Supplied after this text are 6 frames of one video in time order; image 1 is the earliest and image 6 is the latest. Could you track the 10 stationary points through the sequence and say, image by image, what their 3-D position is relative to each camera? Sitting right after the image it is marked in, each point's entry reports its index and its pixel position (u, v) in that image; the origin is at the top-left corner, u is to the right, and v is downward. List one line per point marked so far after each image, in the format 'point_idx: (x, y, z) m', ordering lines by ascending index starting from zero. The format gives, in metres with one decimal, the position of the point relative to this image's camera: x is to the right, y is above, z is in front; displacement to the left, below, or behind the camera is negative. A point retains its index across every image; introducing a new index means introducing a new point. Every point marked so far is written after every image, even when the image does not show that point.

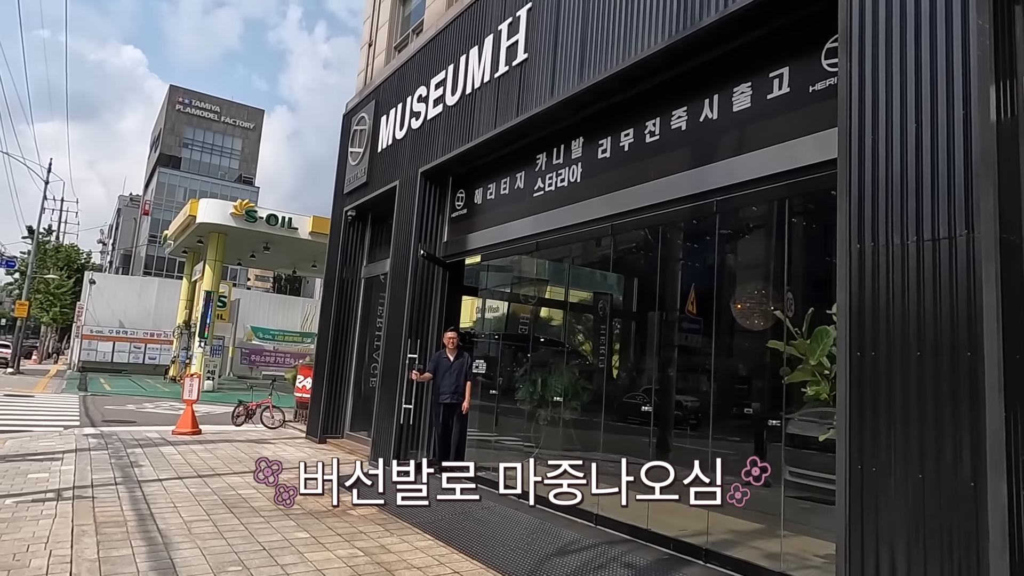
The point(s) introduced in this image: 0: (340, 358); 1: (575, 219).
0: (-2.9, -1.2, +10.7) m
1: (+0.6, +0.7, +6.4) m
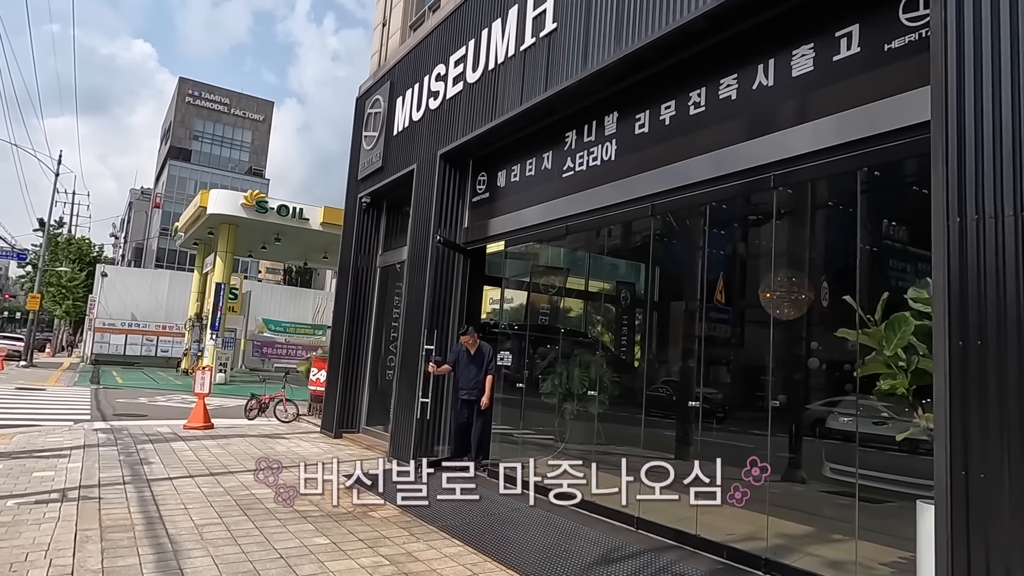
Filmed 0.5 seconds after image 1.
0: (-2.5, -1.0, +10.4) m
1: (+0.9, +0.8, +5.9) m
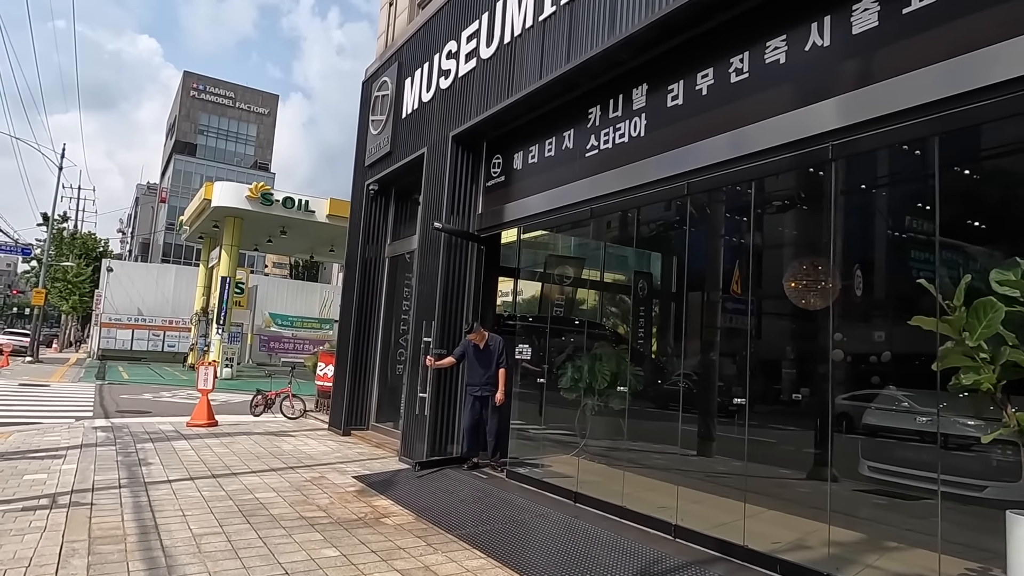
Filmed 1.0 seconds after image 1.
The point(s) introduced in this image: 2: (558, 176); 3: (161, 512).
0: (-2.3, -0.9, +10.0) m
1: (+1.1, +0.9, +5.5) m
2: (+0.5, +1.2, +6.7) m
3: (-2.8, -1.8, +5.1) m
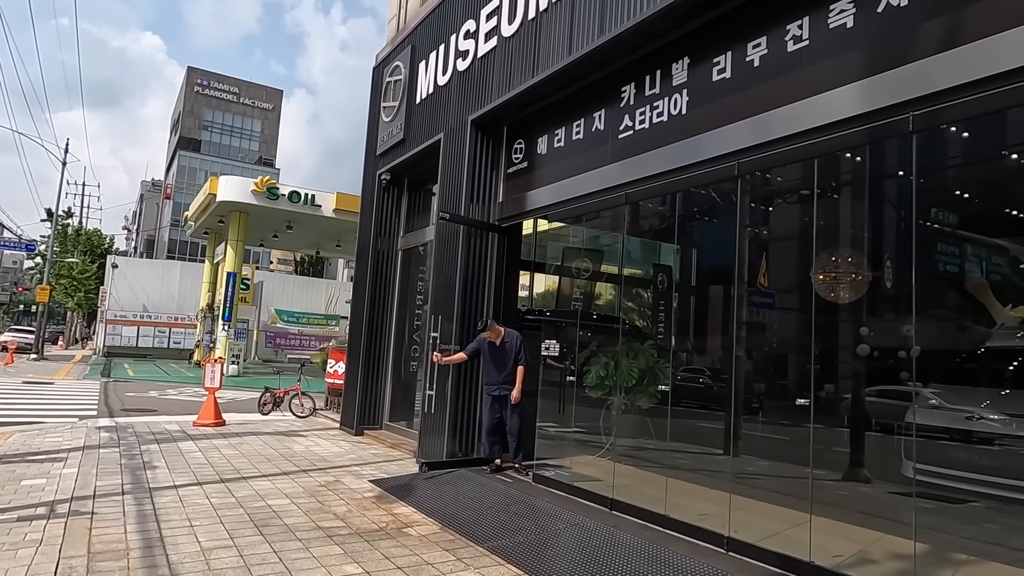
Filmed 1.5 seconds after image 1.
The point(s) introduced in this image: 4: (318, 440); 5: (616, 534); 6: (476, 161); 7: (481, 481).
0: (-2.0, -0.8, +9.6) m
1: (+1.3, +1.0, +5.1) m
2: (+0.7, +1.2, +6.3) m
3: (-2.5, -1.7, +4.7) m
4: (-2.6, -2.0, +8.6) m
5: (+0.8, -1.8, +4.8) m
6: (-0.4, +1.4, +7.4) m
7: (-0.3, -1.9, +6.3) m
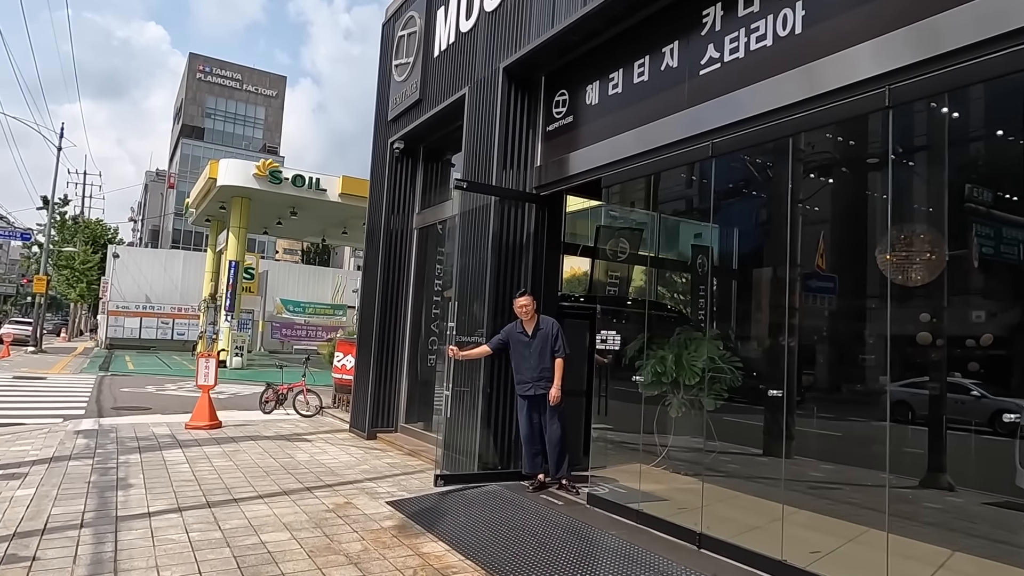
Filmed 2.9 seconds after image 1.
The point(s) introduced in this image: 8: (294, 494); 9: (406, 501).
0: (-1.6, -0.6, +8.5) m
1: (+1.7, +1.1, +3.9) m
2: (+1.1, +1.4, +5.1) m
3: (-2.1, -1.6, +3.6) m
4: (-2.2, -1.8, +7.5) m
5: (+1.1, -1.7, +3.6) m
6: (0.0, +1.6, +6.2) m
7: (+0.1, -1.7, +5.2) m
8: (-1.8, -1.7, +5.4) m
9: (-0.8, -1.7, +5.2) m
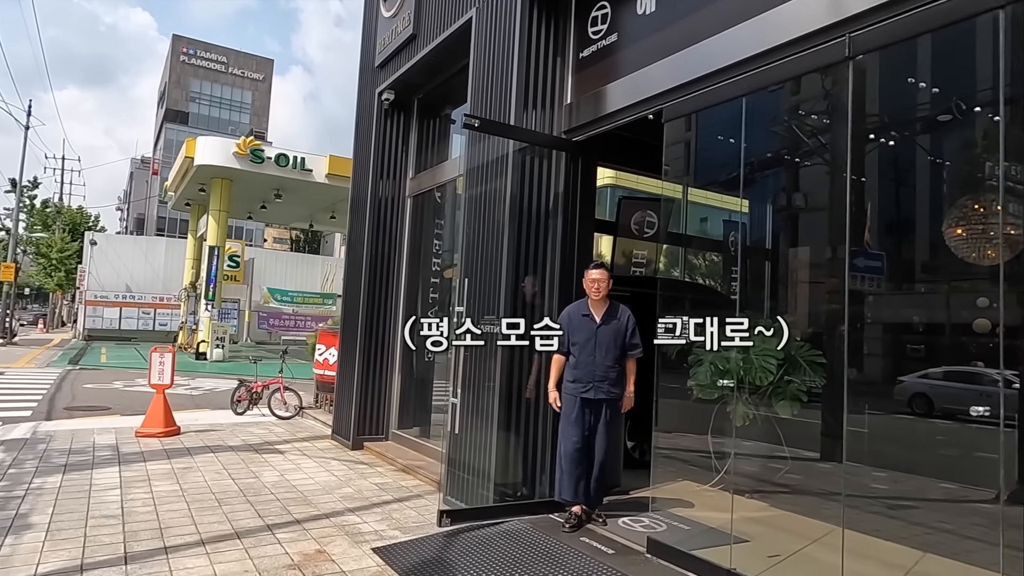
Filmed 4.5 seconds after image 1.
0: (-1.5, -0.4, +7.1) m
1: (+1.8, +1.3, +2.5) m
2: (+1.2, +1.6, +3.7) m
3: (-1.9, -1.4, +2.3) m
4: (-2.0, -1.6, +6.2) m
5: (+1.3, -1.5, +2.3) m
6: (+0.1, +1.8, +4.8) m
7: (+0.3, -1.5, +3.8) m
8: (-1.6, -1.5, +4.0) m
9: (-0.7, -1.5, +3.9) m
